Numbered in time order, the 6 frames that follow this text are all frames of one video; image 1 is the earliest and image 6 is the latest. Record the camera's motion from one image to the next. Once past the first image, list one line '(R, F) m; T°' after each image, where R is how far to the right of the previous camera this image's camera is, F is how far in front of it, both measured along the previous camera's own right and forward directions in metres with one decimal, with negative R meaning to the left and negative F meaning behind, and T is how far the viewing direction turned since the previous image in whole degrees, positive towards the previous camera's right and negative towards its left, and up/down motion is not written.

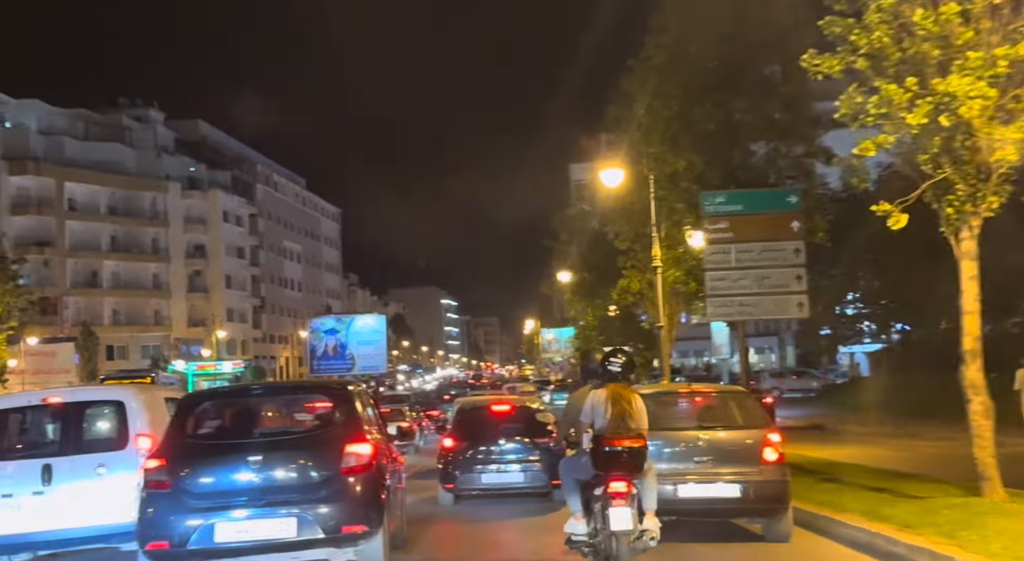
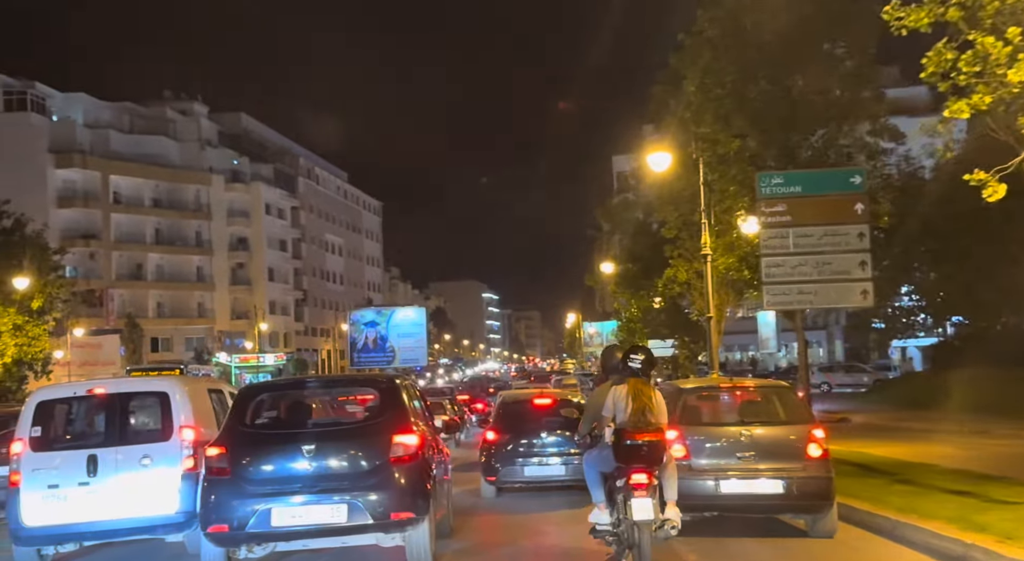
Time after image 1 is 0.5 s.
(0.0, +0.3) m; -2°
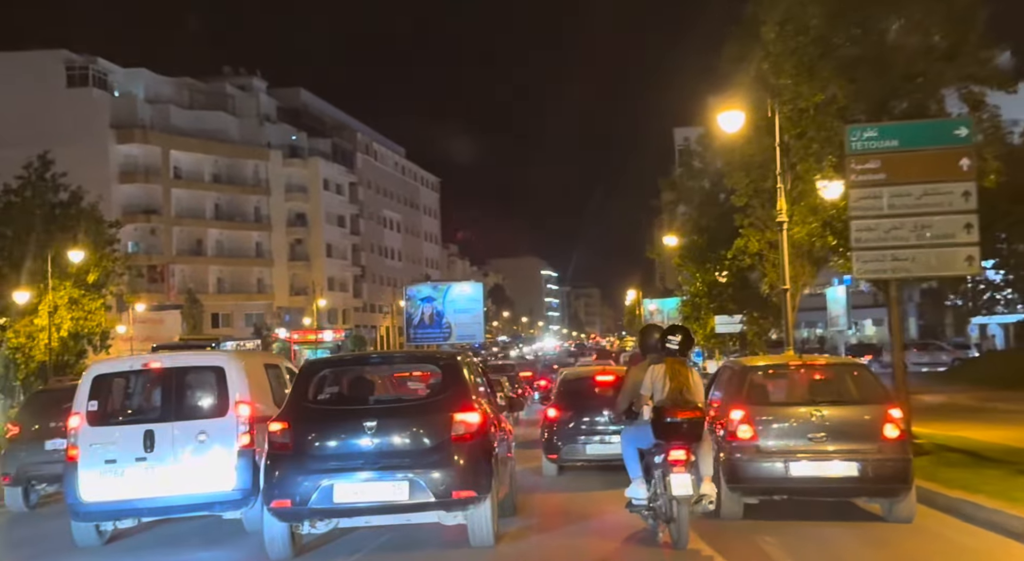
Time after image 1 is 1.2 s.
(0.0, +0.6) m; -3°
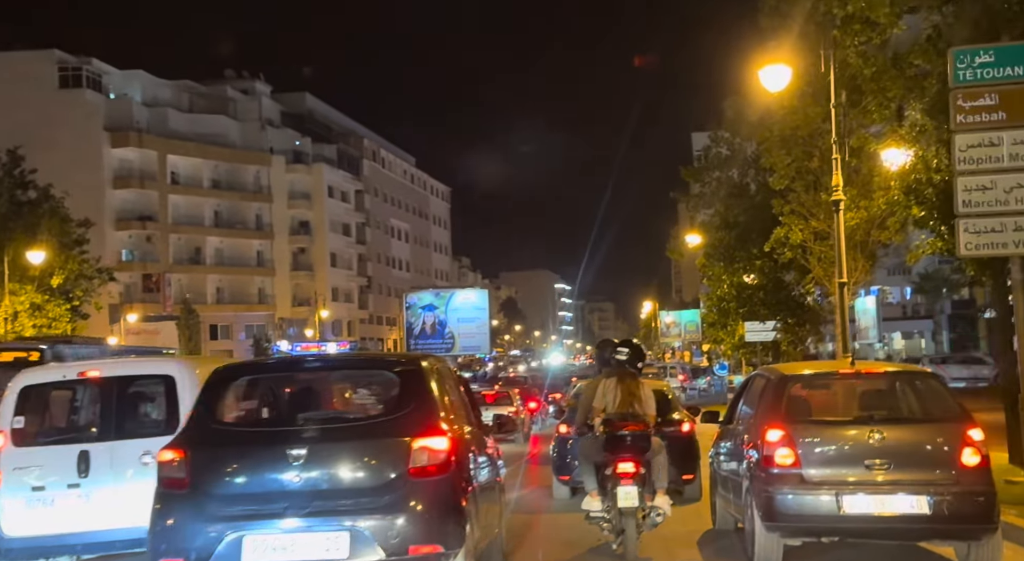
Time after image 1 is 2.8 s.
(+0.2, +2.1) m; -1°
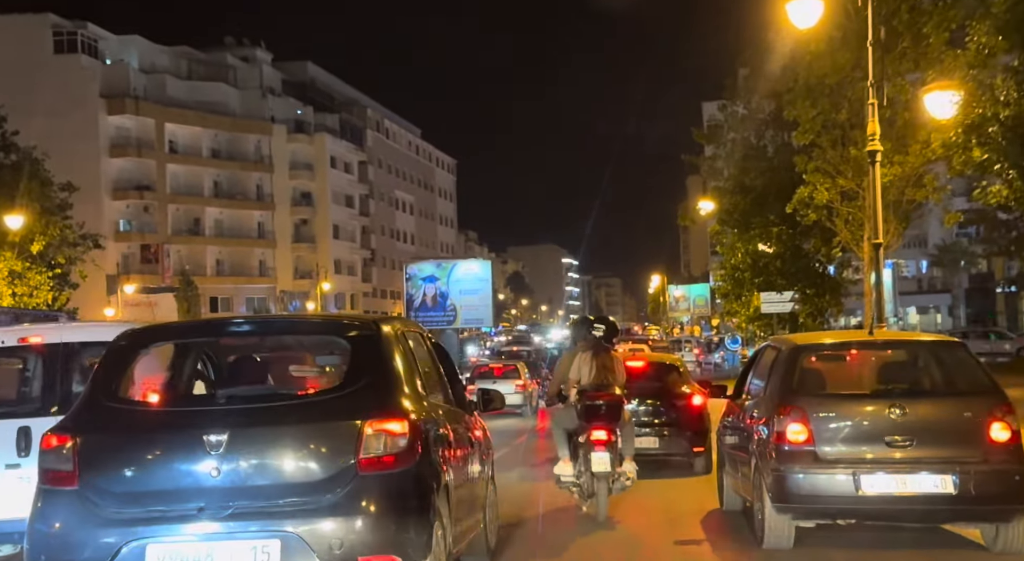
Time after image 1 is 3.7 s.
(+0.1, +1.0) m; 0°
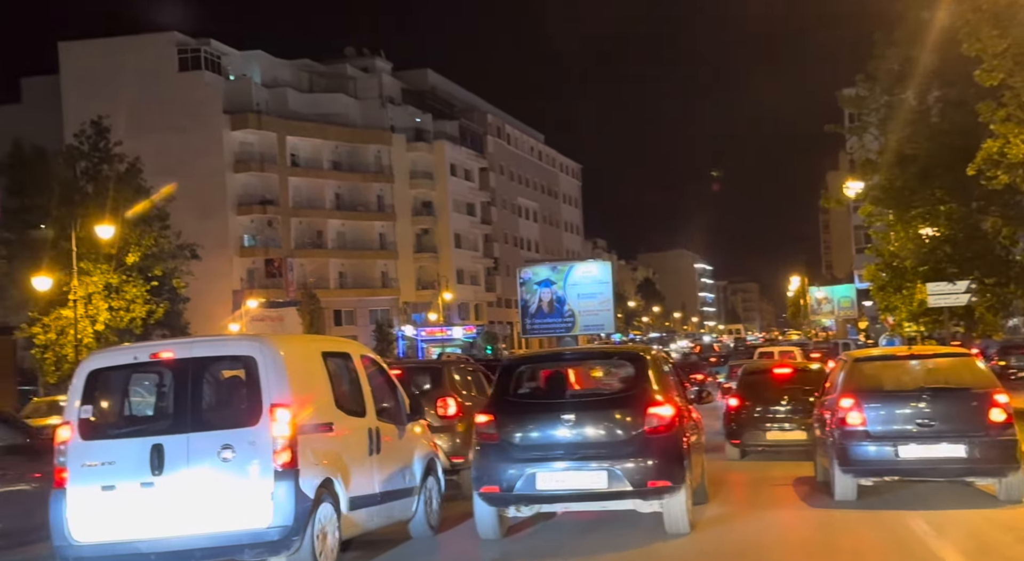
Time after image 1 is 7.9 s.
(+0.2, +1.7) m; -7°
